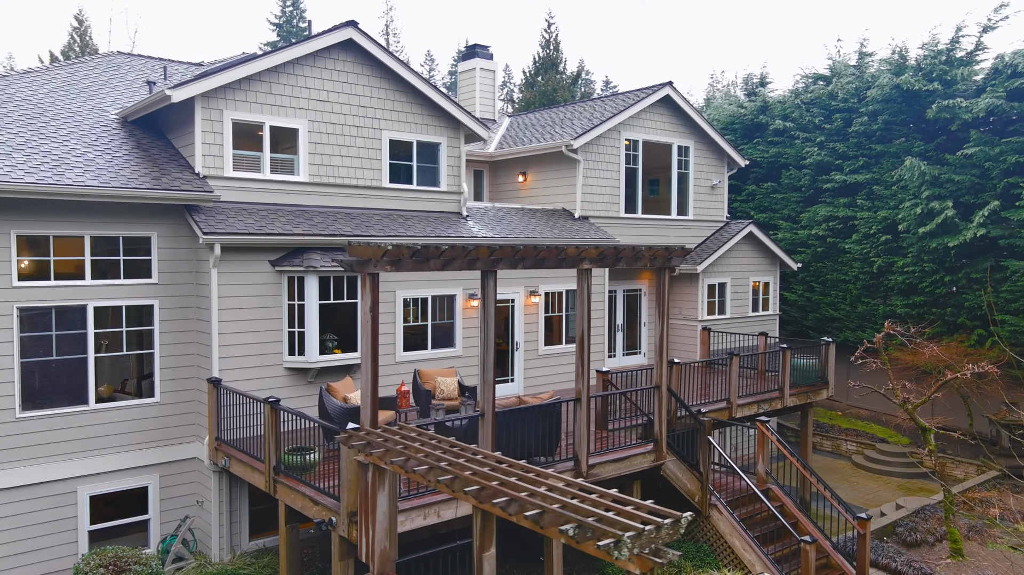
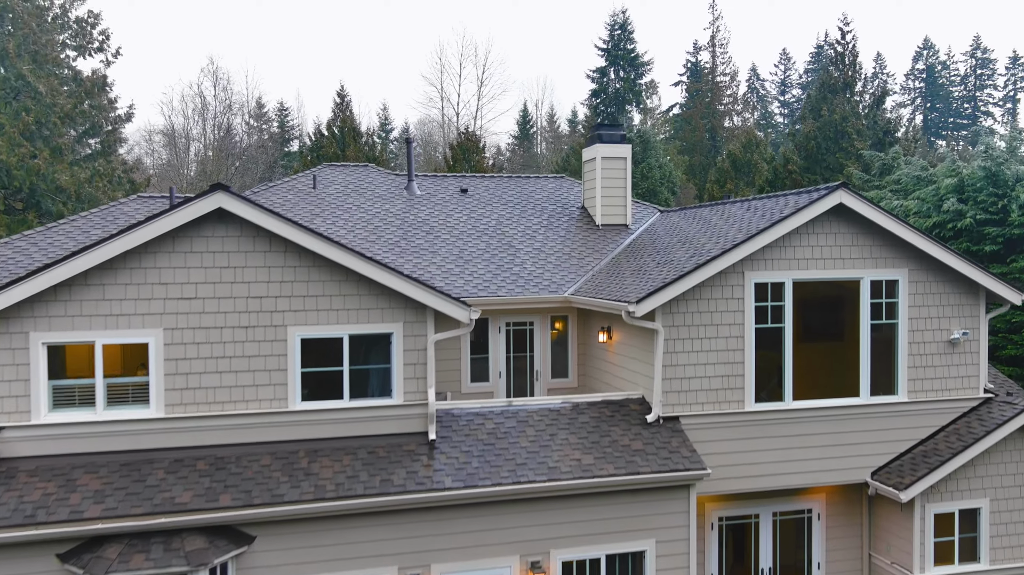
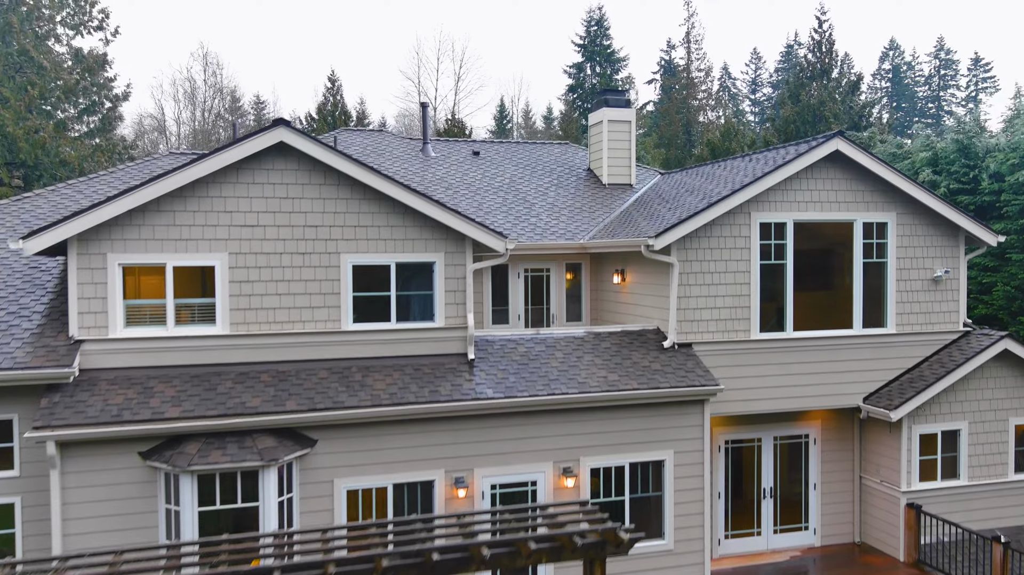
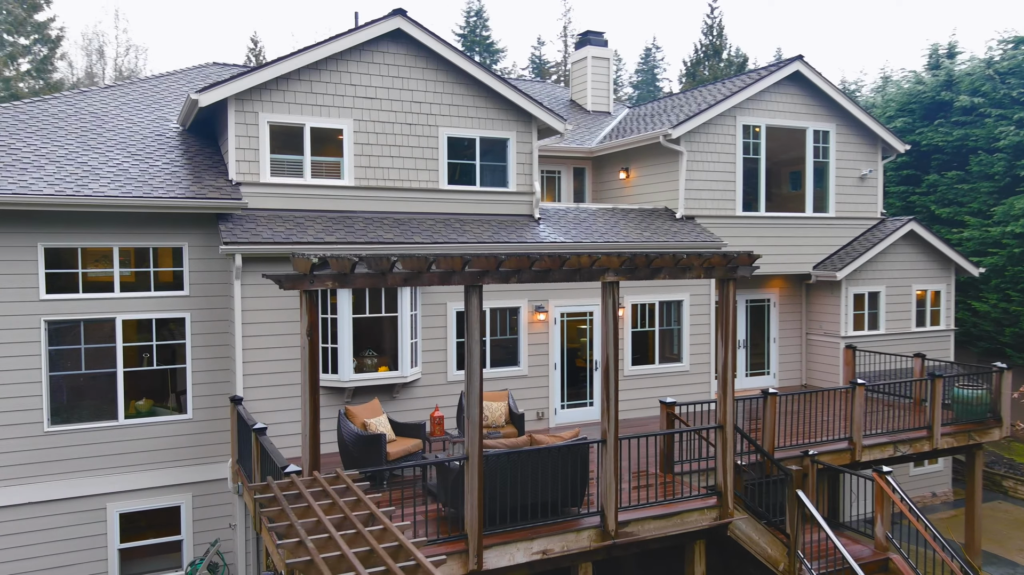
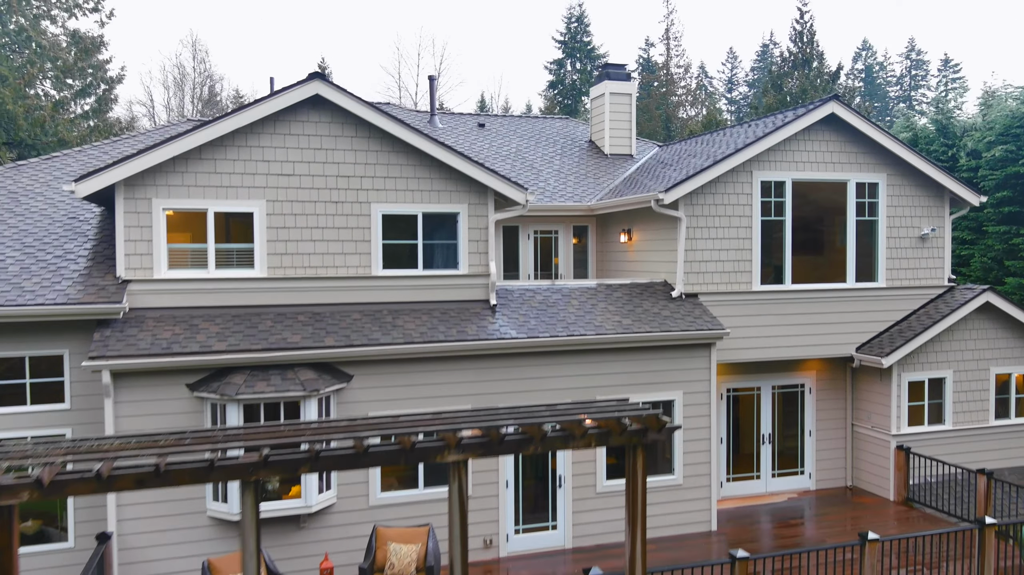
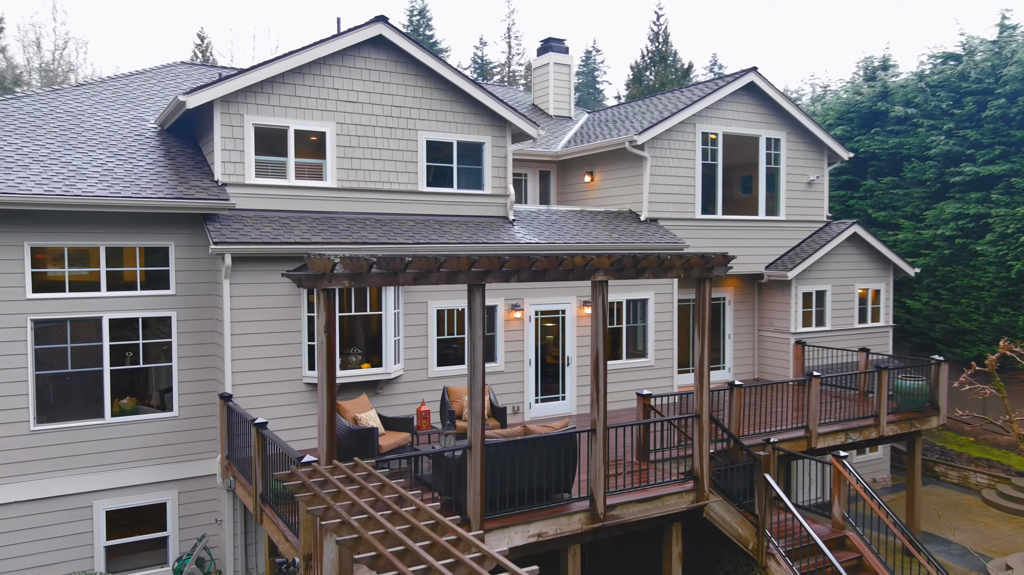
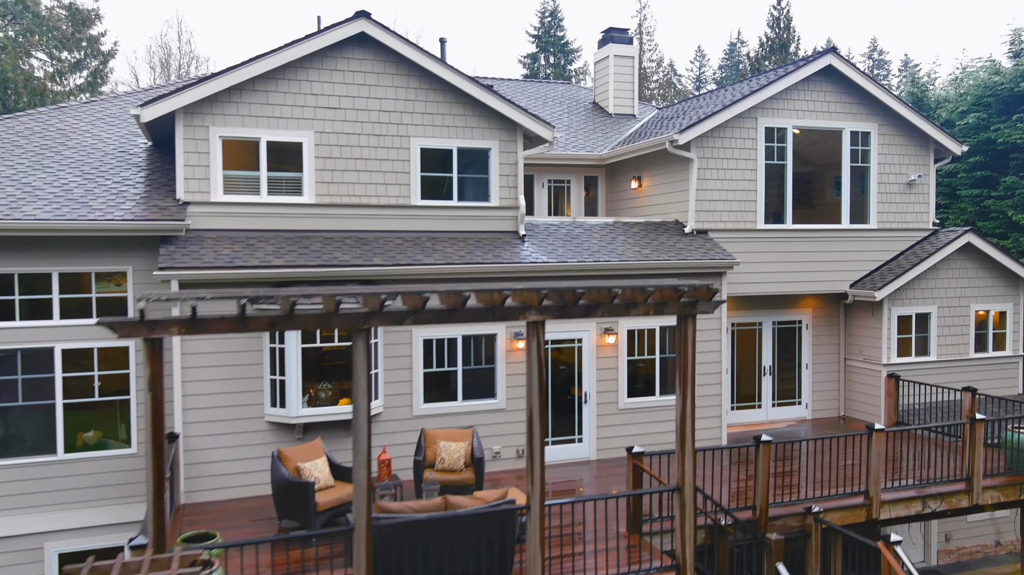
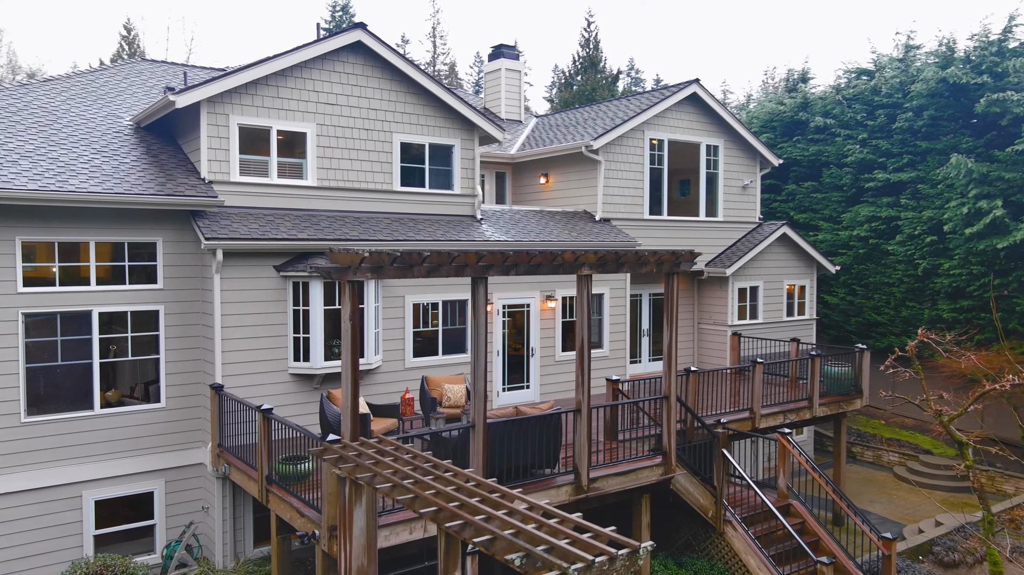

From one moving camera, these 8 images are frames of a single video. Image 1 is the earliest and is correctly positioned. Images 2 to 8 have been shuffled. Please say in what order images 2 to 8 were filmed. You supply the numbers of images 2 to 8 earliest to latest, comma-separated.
8, 6, 4, 7, 5, 3, 2
